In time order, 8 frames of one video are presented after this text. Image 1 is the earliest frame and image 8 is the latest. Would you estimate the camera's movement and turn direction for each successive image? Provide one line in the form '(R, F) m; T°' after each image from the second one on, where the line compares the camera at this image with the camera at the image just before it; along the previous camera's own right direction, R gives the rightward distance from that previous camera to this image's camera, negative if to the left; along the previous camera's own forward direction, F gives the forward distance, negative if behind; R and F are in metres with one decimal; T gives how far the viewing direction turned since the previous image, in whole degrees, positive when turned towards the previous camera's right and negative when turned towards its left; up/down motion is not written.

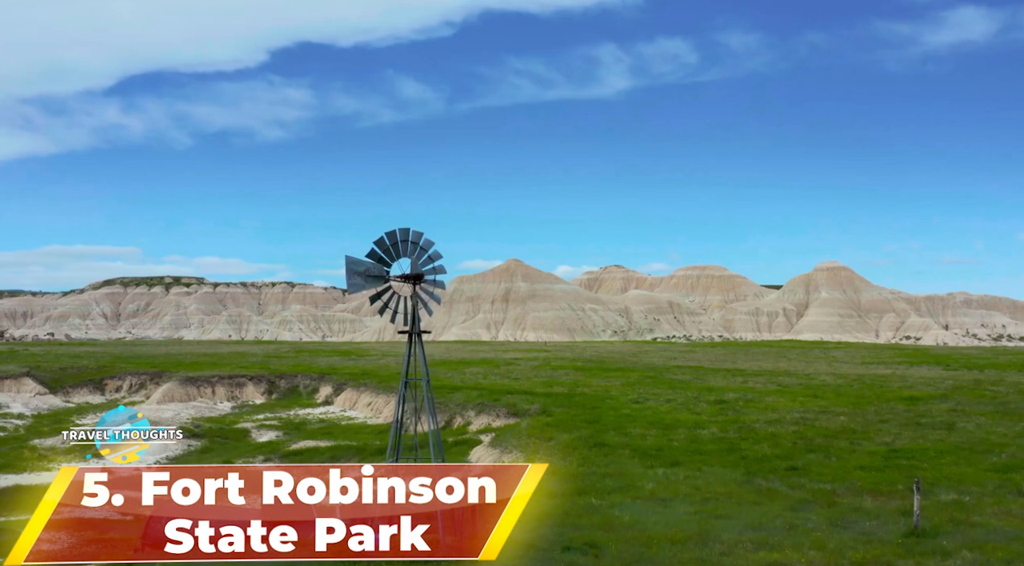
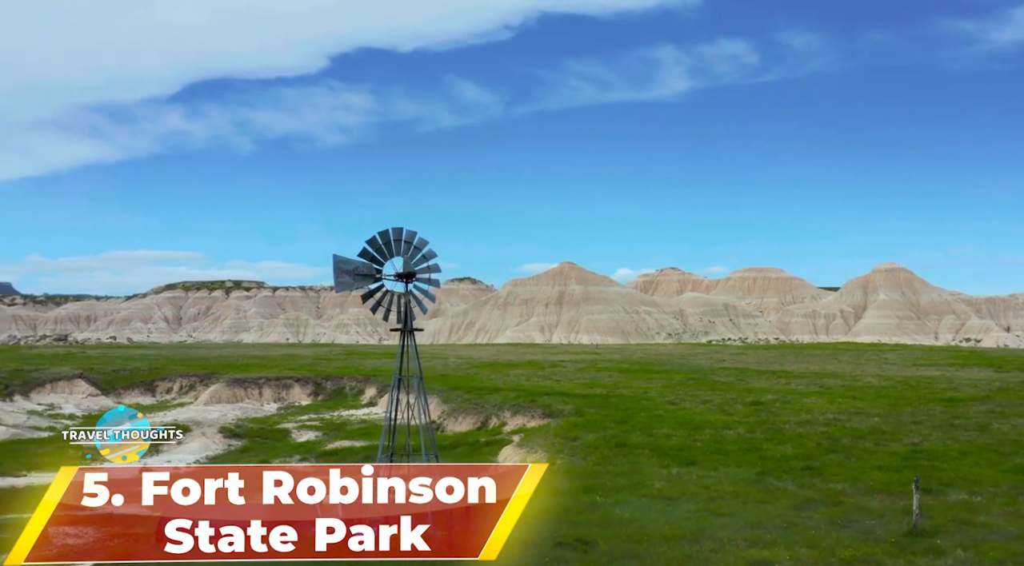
(+1.0, -0.1) m; -3°
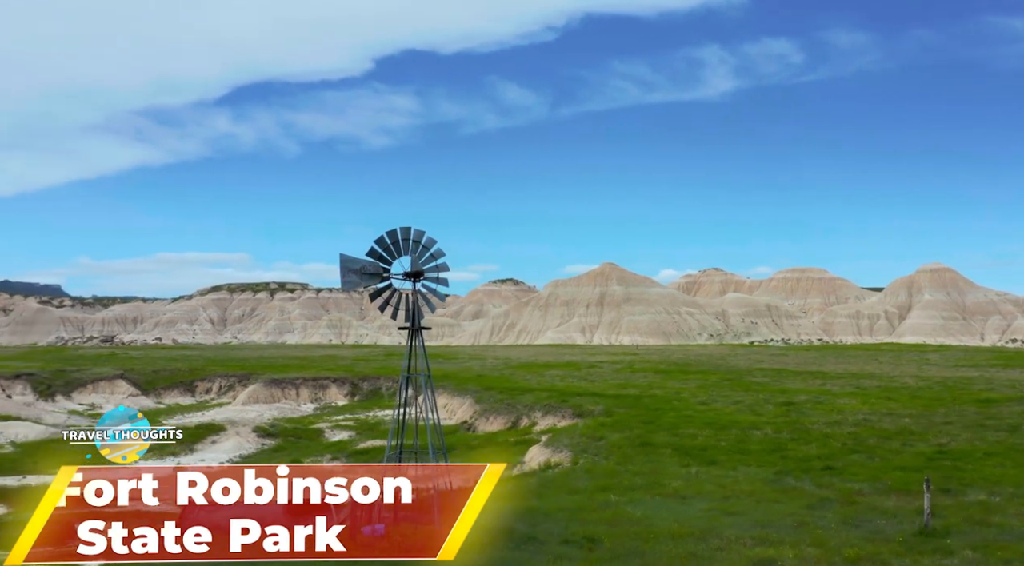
(+0.5, -0.1) m; -2°
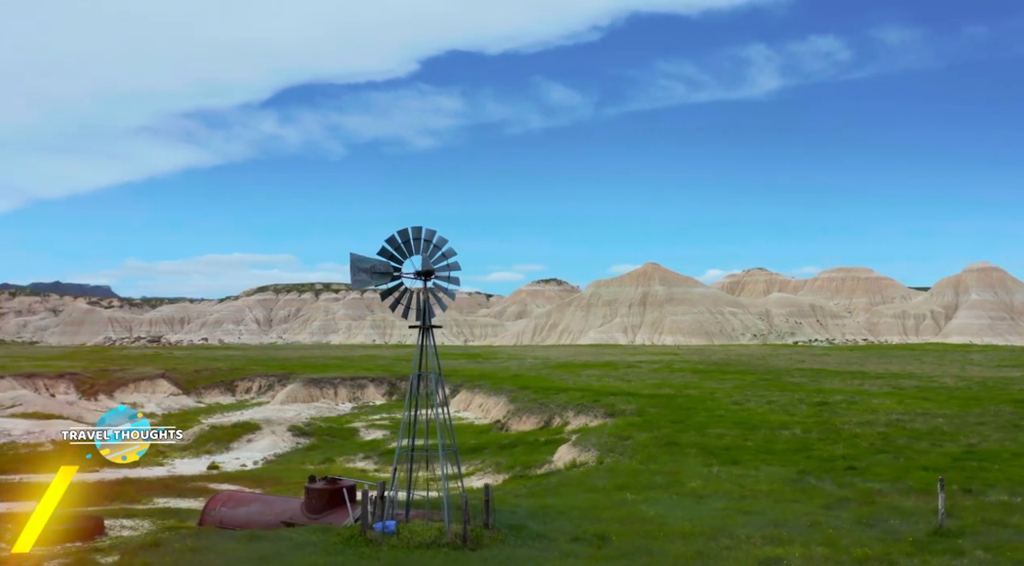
(+0.5, -0.1) m; -2°
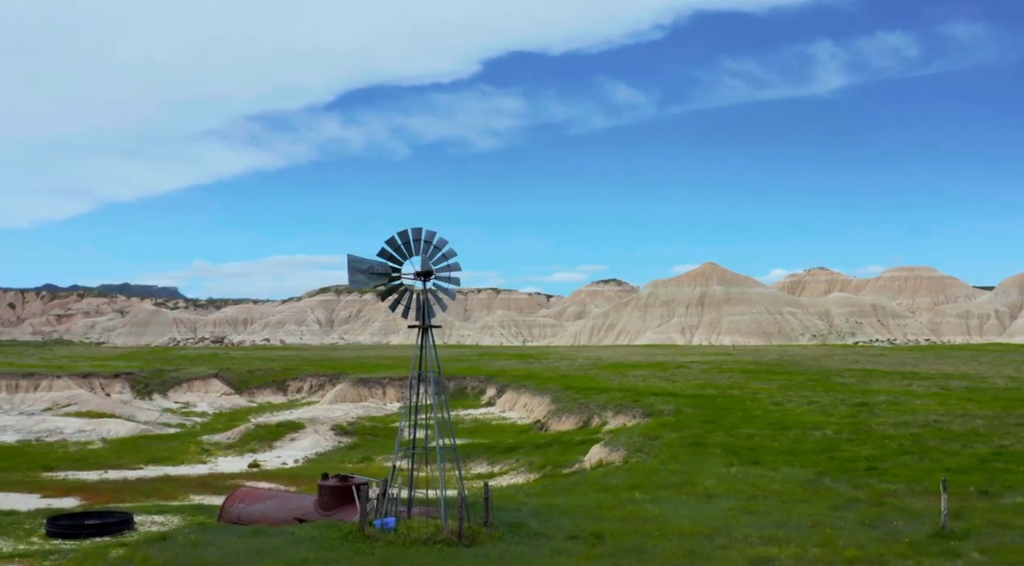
(+0.9, -0.2) m; -3°
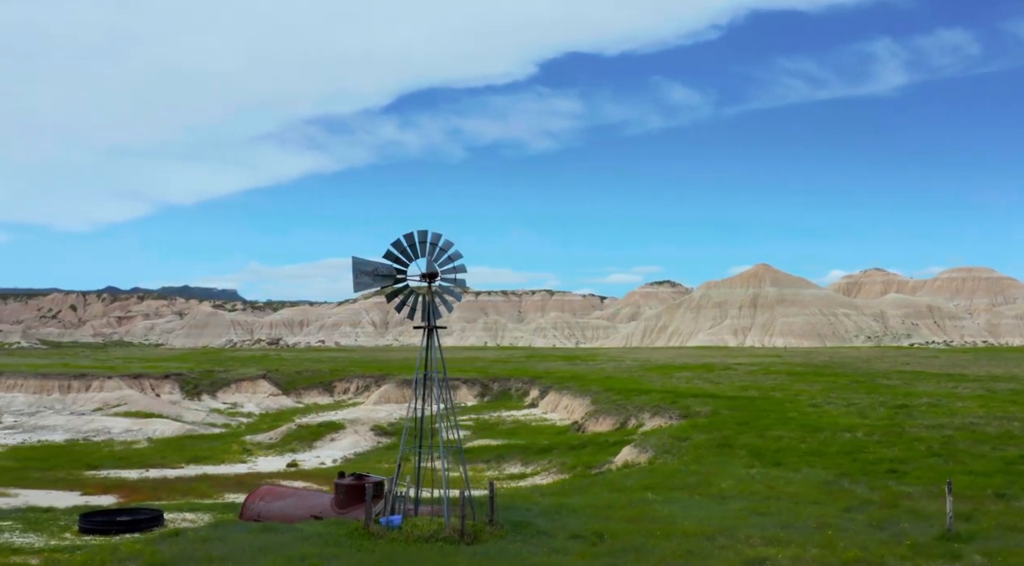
(+0.8, -0.2) m; -3°
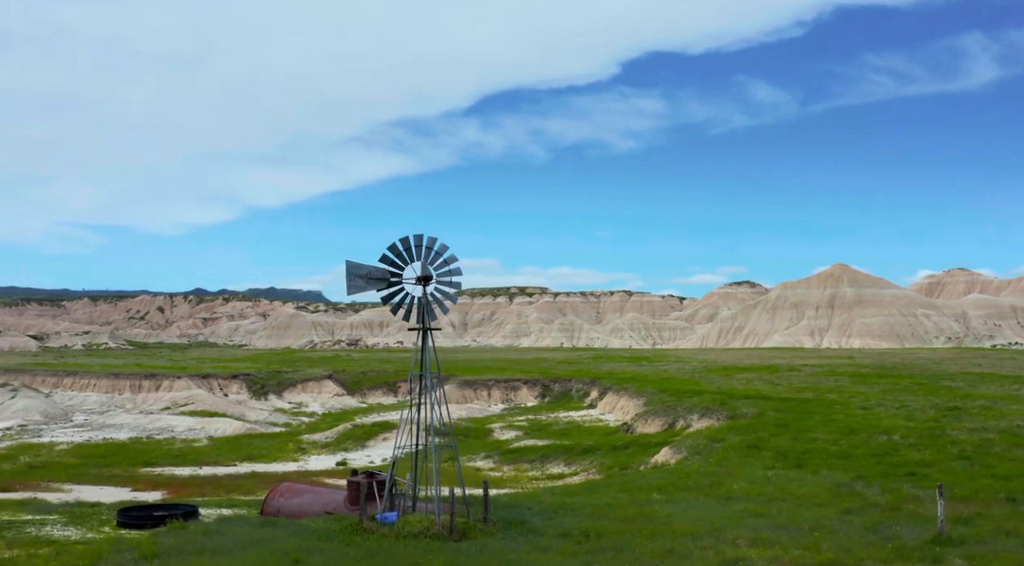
(+1.4, -0.3) m; -4°
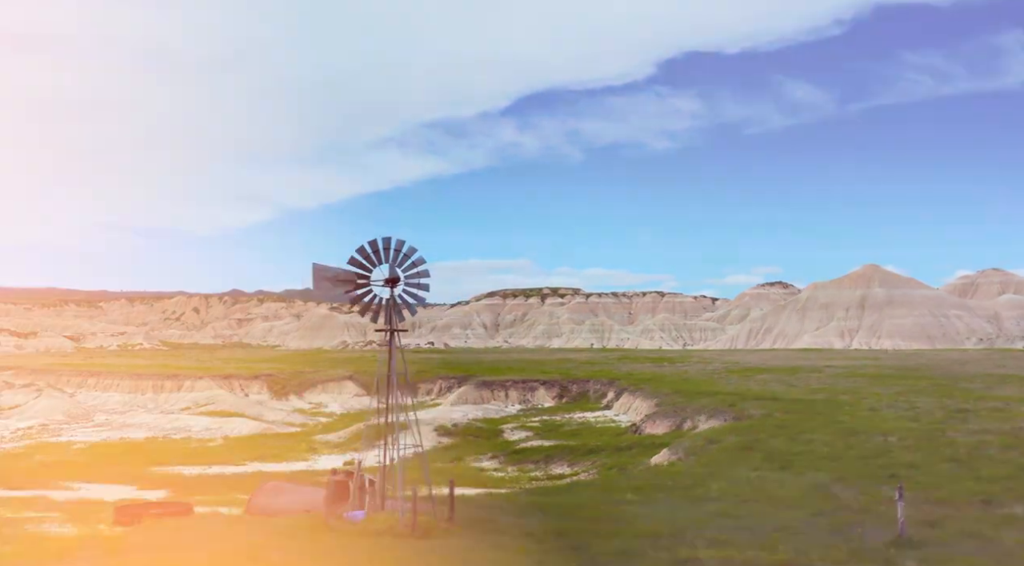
(+1.1, -0.2) m; -1°
